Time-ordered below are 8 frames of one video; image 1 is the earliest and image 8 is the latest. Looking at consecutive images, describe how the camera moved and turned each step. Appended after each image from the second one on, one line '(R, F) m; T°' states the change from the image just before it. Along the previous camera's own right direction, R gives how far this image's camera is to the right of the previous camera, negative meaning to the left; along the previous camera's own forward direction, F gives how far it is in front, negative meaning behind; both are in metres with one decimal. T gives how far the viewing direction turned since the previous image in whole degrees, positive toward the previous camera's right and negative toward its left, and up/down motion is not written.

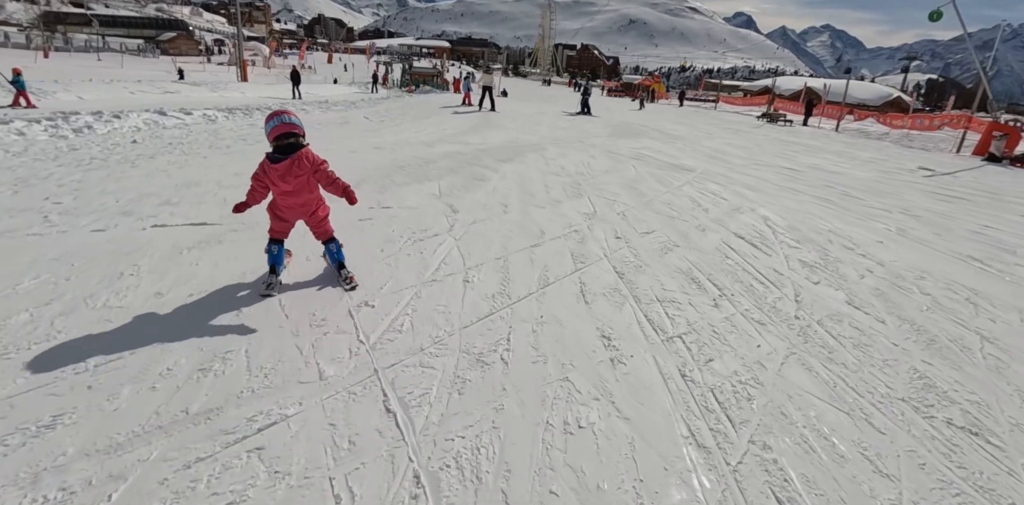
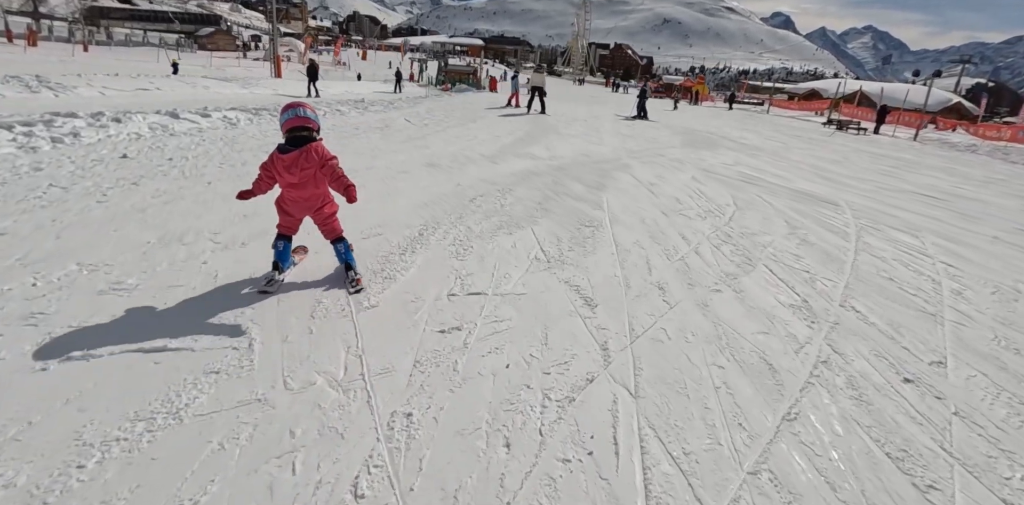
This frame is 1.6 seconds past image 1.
(-1.1, +2.4) m; -3°
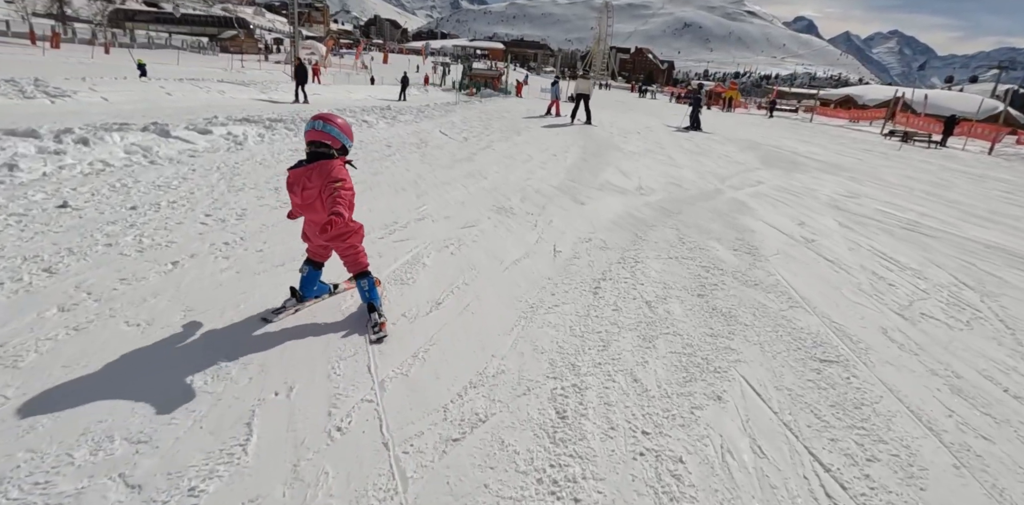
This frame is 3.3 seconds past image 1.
(-1.0, +2.3) m; -2°
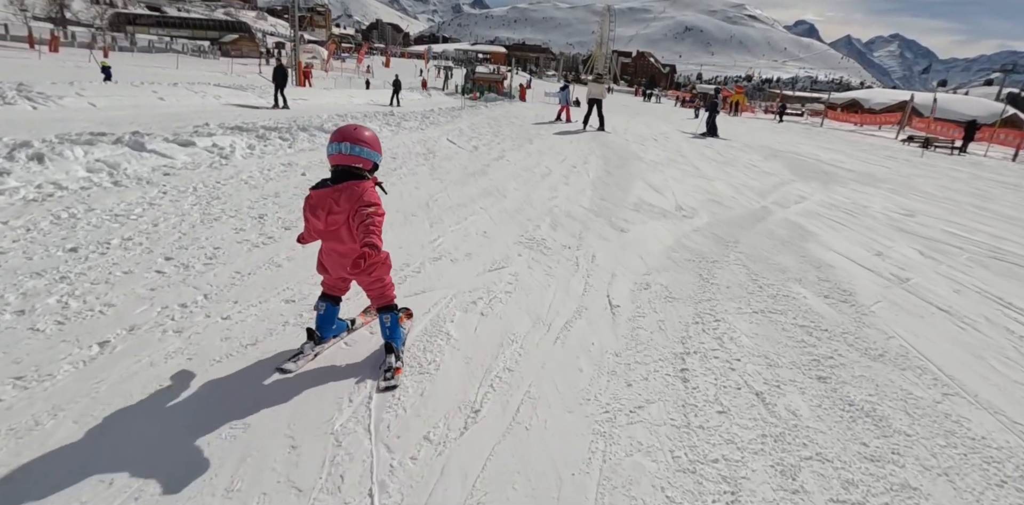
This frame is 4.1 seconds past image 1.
(-0.3, +1.0) m; 0°
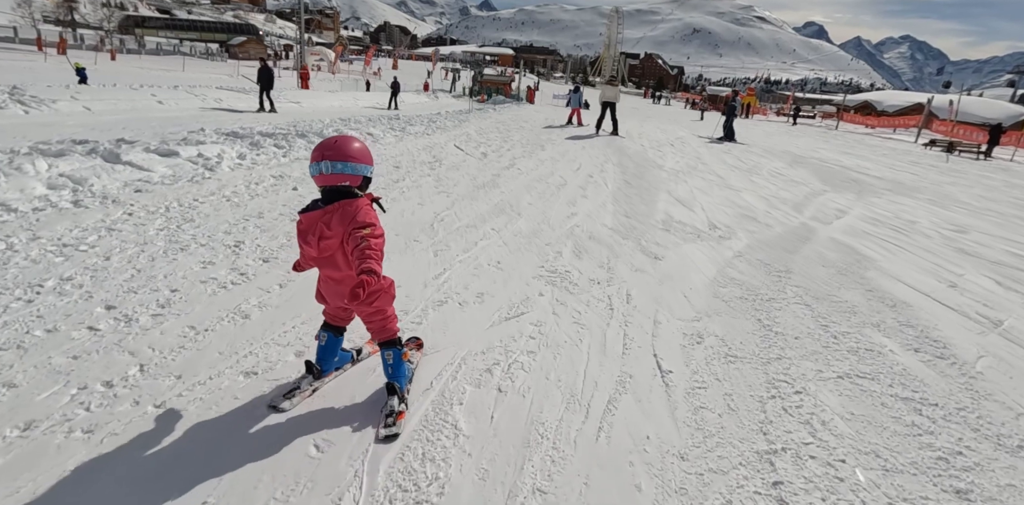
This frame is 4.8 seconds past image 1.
(-0.1, +0.7) m; -1°
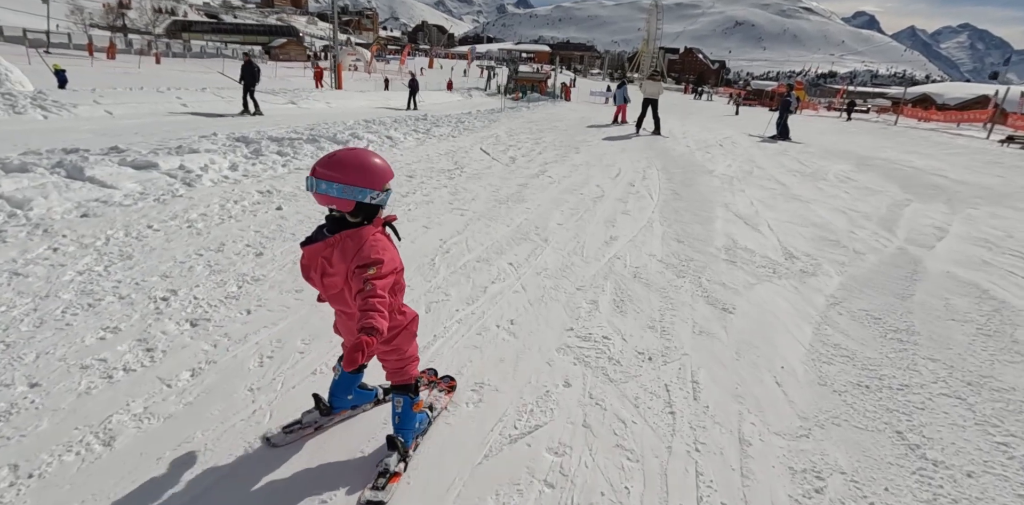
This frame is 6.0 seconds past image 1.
(+0.1, +1.1) m; -4°
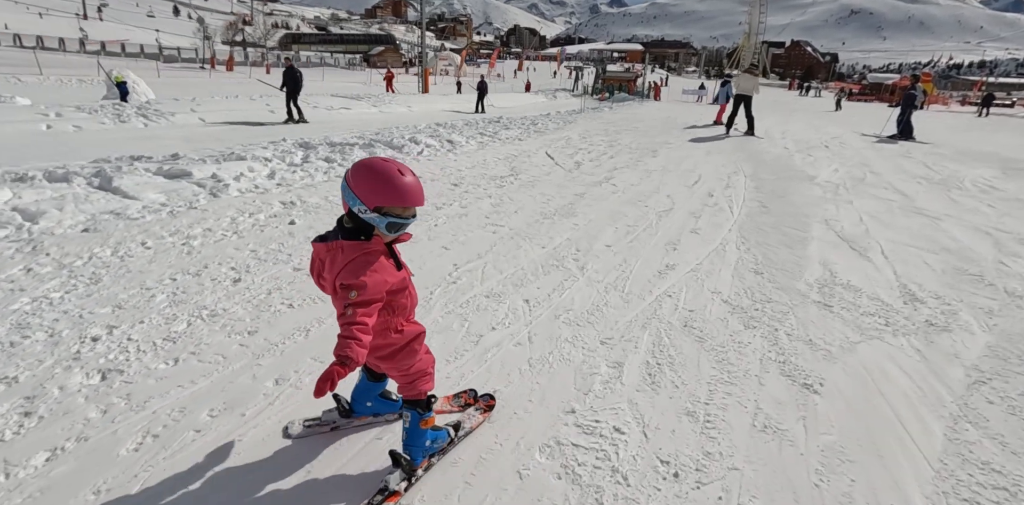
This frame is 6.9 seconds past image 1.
(+0.5, +0.8) m; -10°
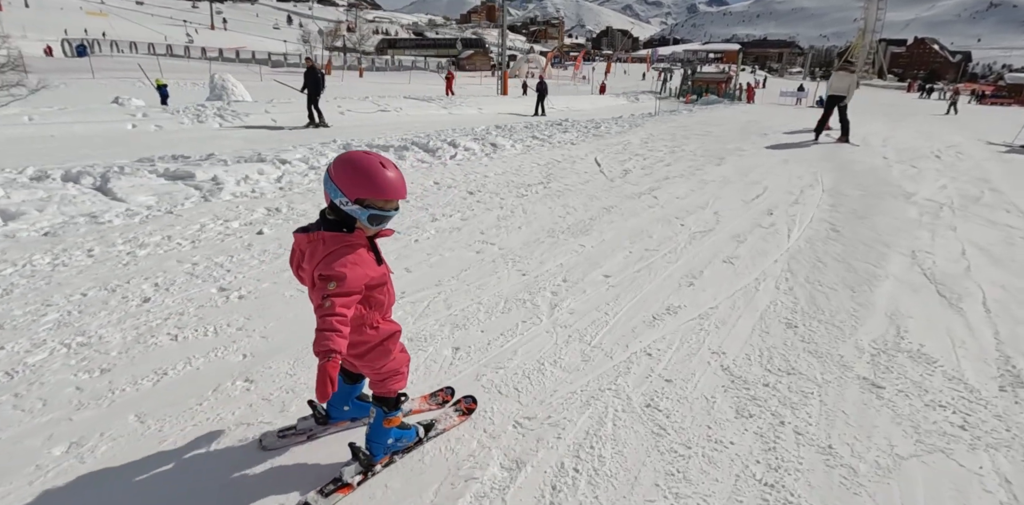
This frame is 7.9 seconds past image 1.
(+0.8, +0.8) m; -9°
